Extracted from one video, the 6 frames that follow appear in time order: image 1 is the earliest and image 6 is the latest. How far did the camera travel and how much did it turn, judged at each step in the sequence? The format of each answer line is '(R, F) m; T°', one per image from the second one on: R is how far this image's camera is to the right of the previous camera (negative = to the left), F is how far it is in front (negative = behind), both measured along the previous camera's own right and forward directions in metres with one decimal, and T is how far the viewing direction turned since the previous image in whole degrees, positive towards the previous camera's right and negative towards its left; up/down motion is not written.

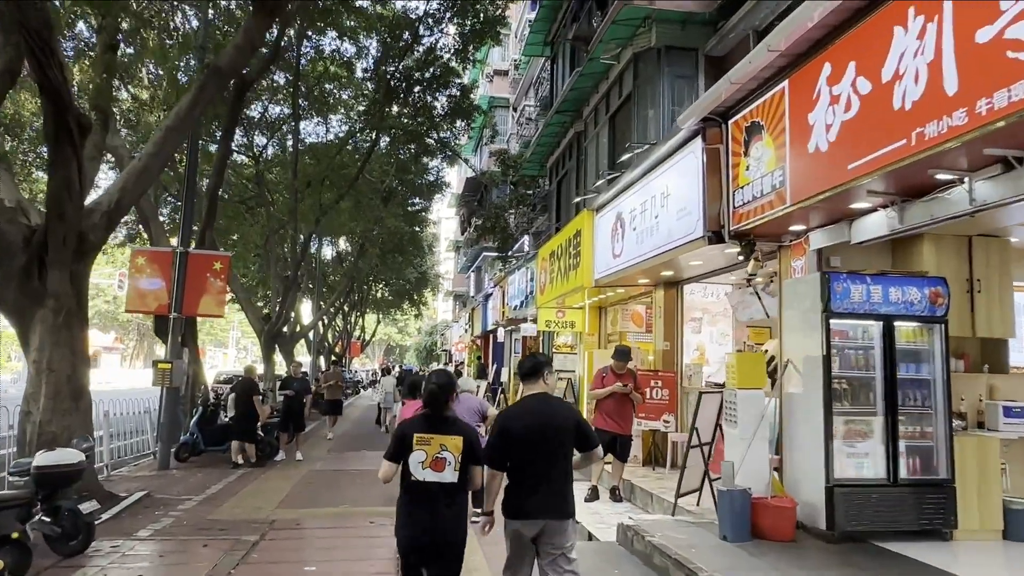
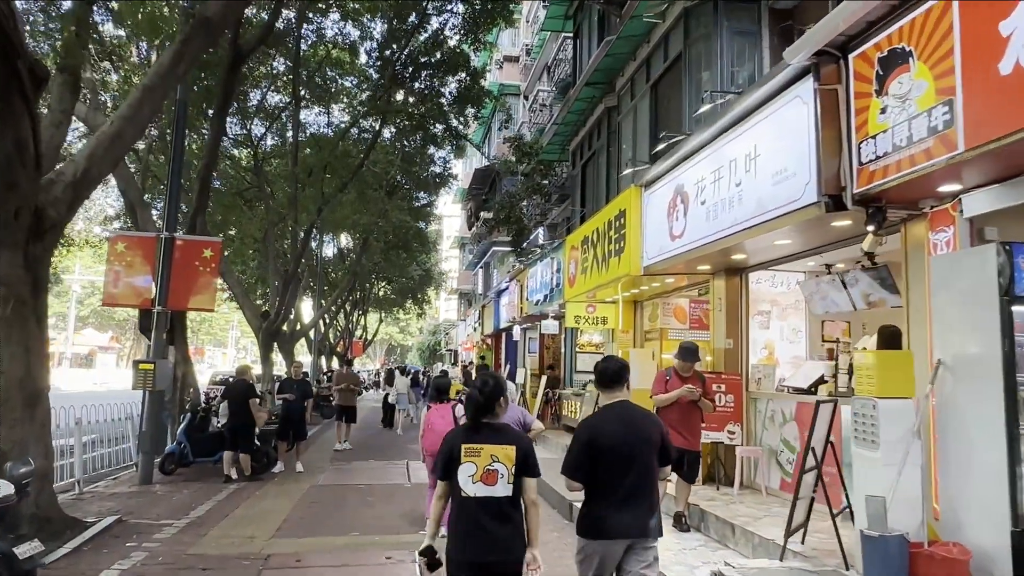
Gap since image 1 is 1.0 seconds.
(-0.4, +1.4) m; 0°
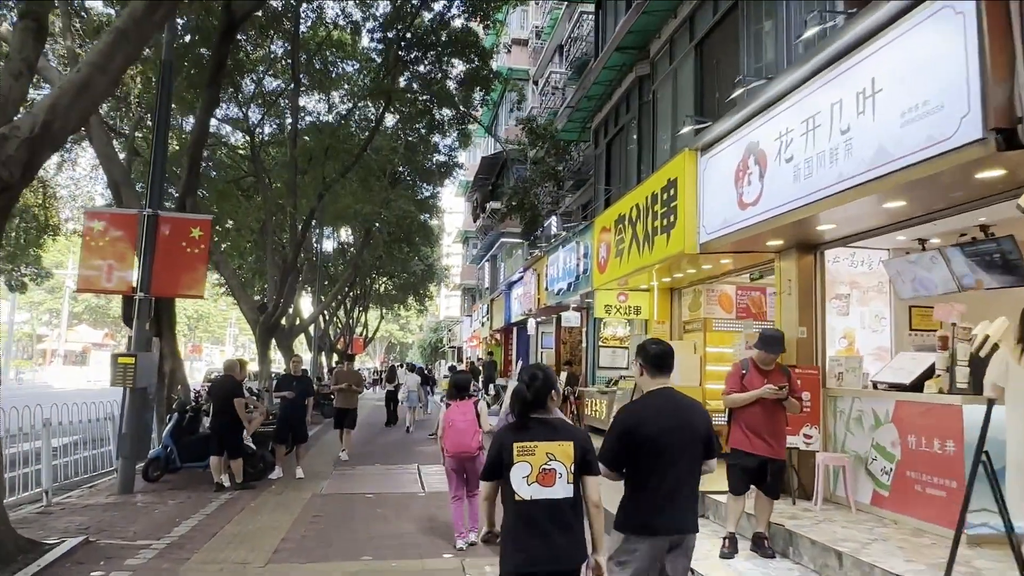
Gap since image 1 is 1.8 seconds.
(-0.4, +1.2) m; 0°
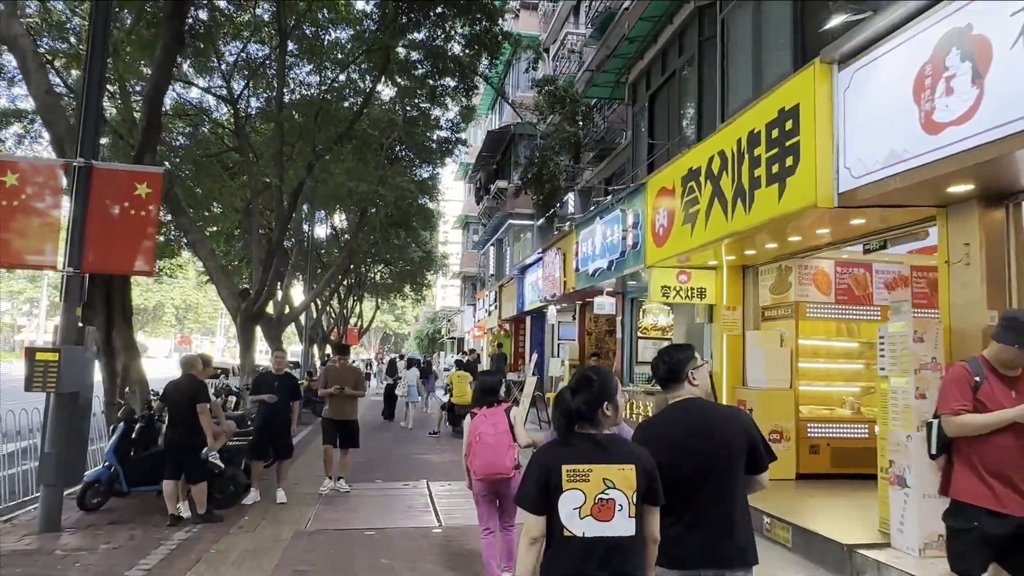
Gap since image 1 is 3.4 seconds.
(-0.5, +2.1) m; 0°
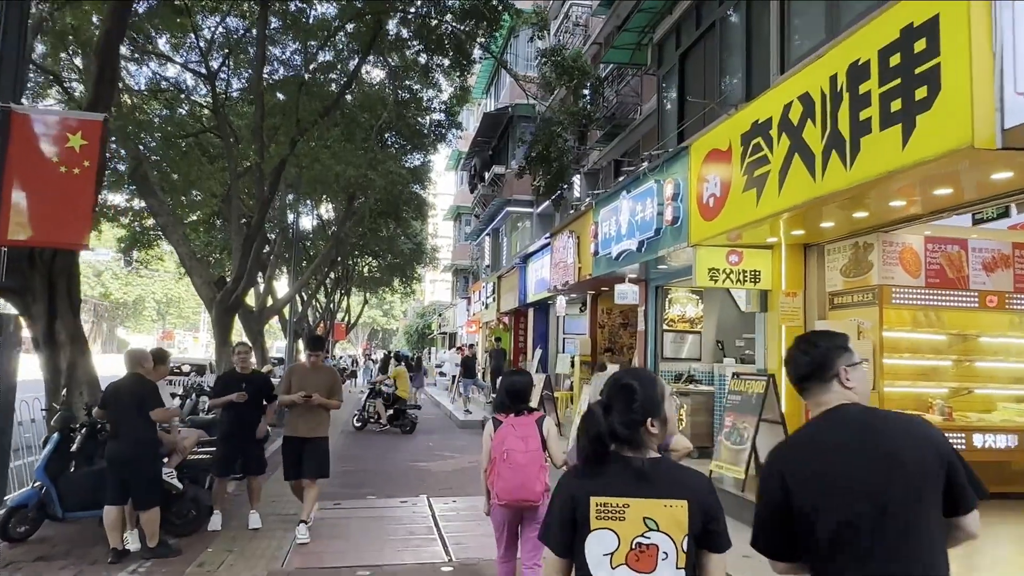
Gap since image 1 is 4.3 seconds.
(-0.3, +1.4) m; +1°
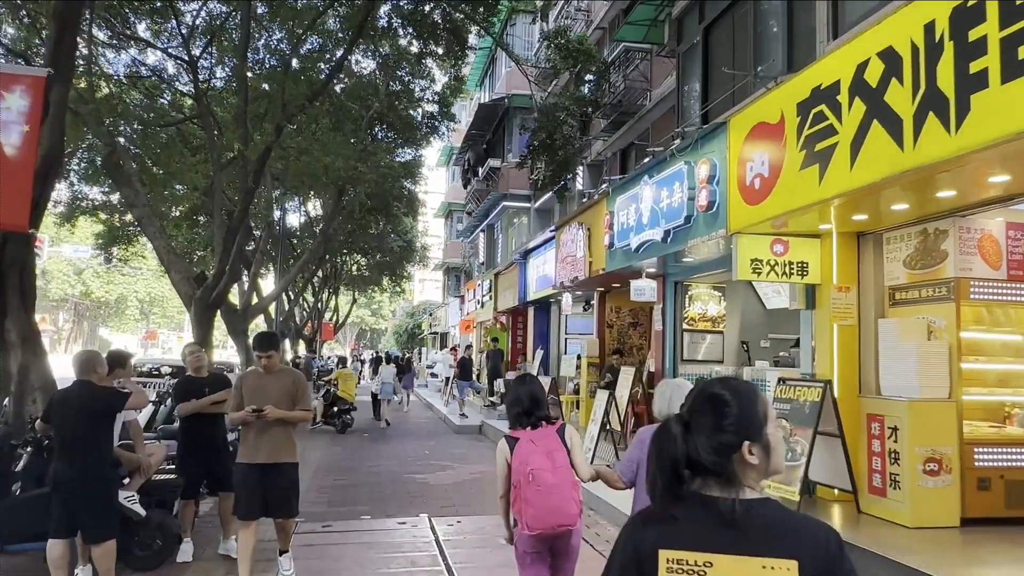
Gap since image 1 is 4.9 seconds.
(-0.3, +0.9) m; +1°
